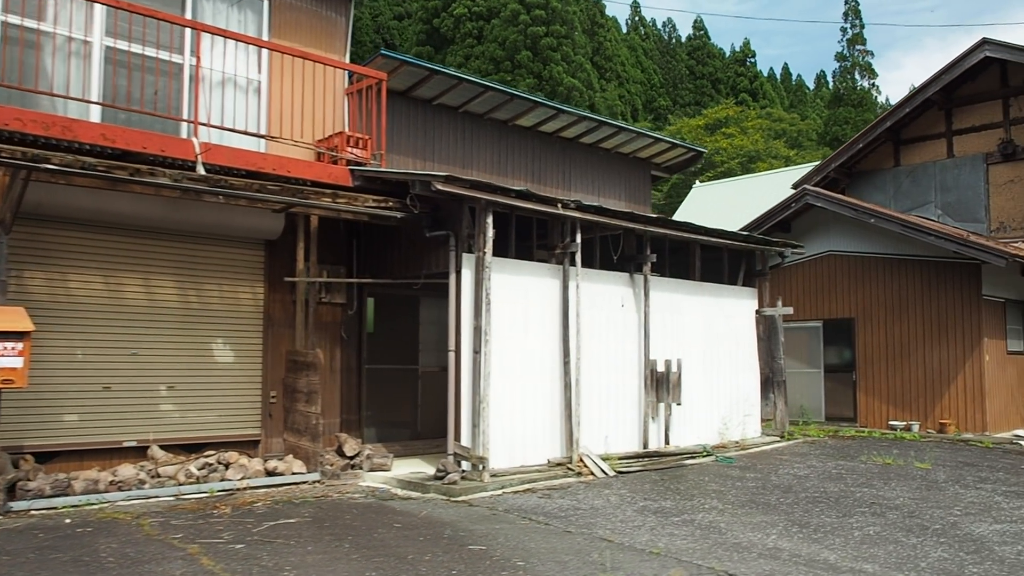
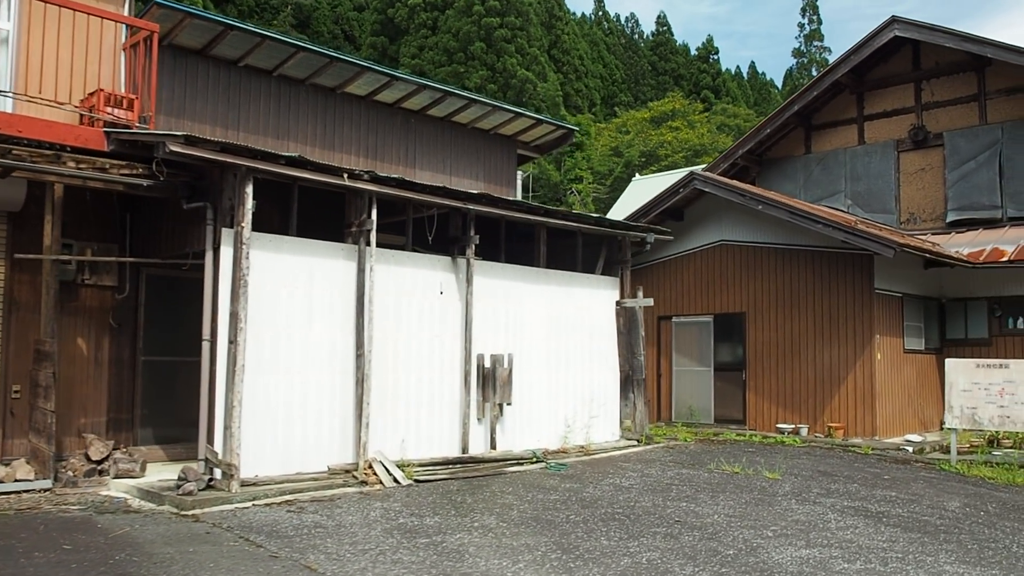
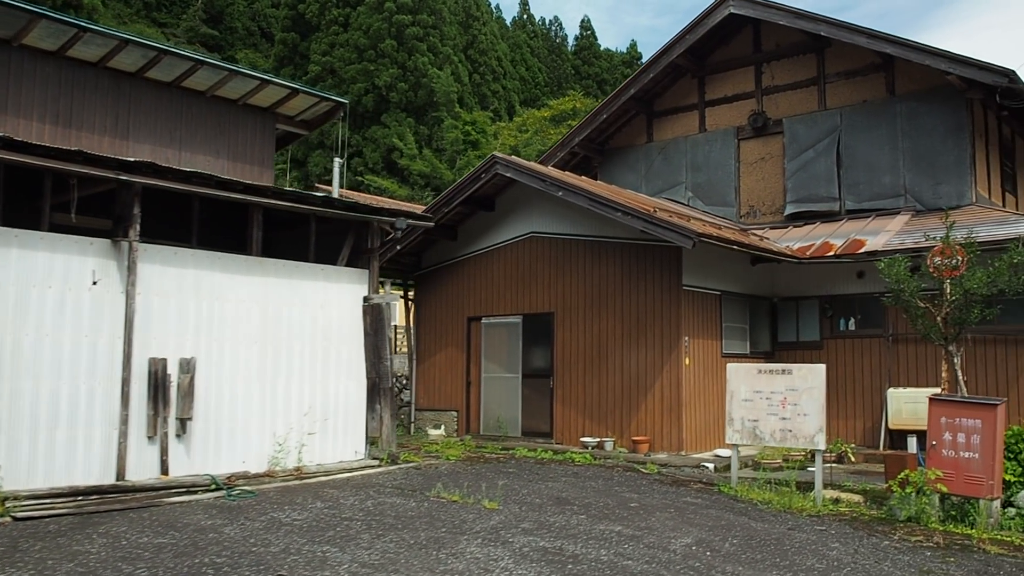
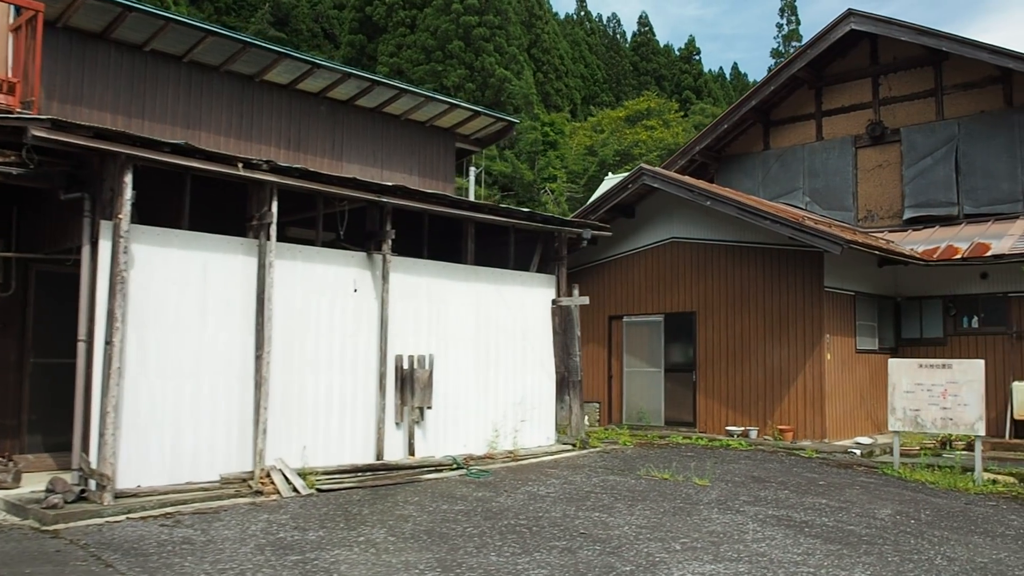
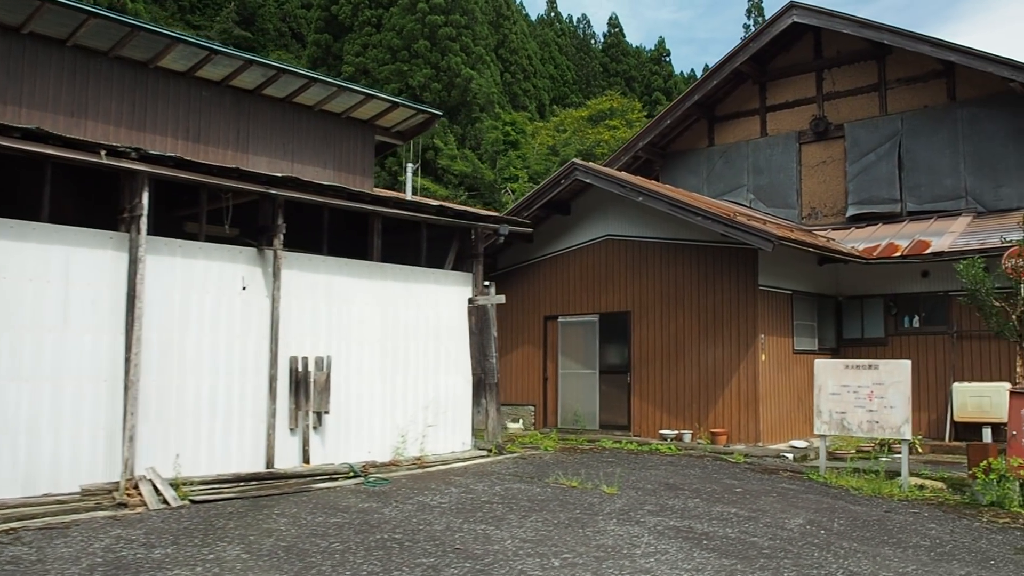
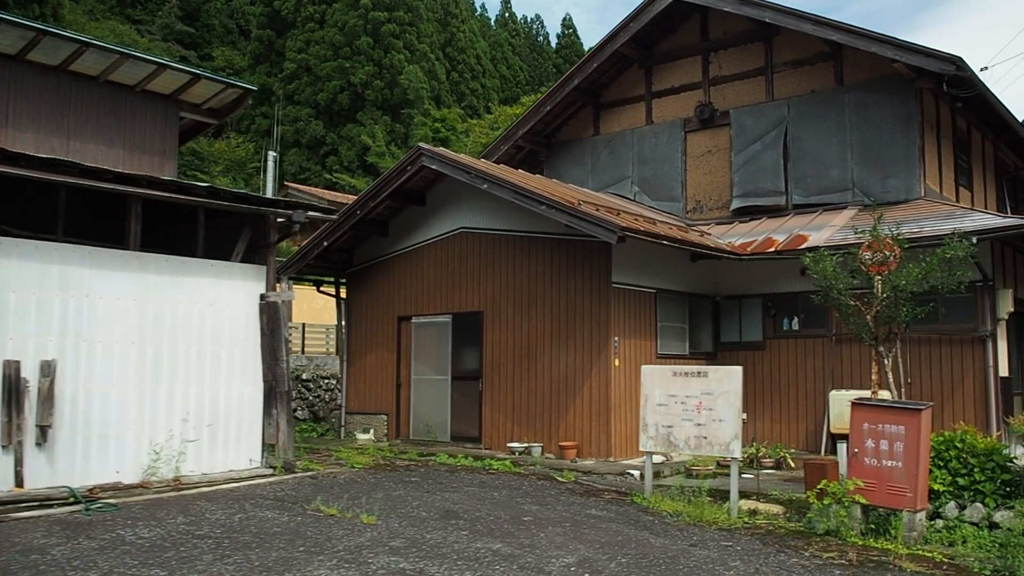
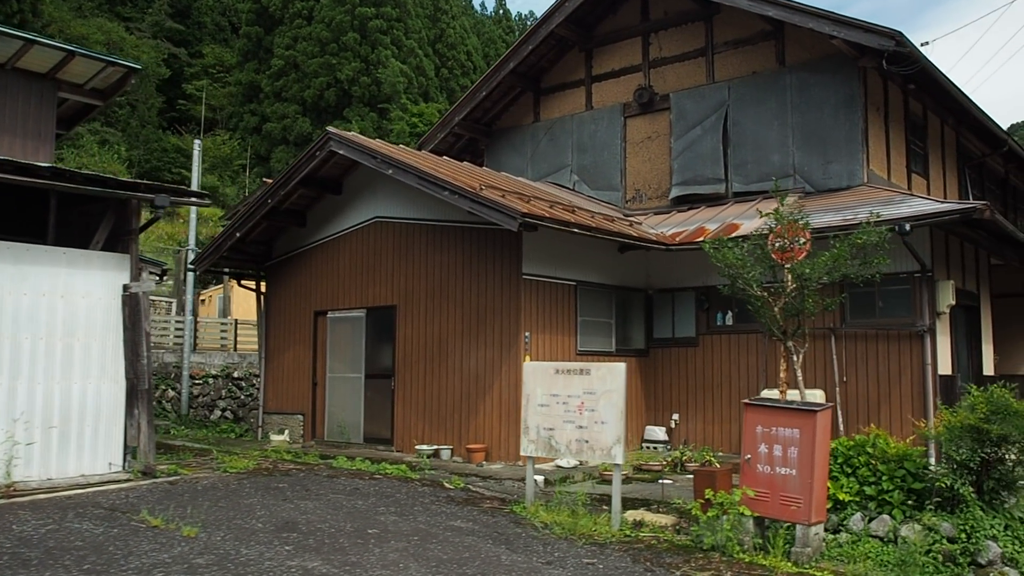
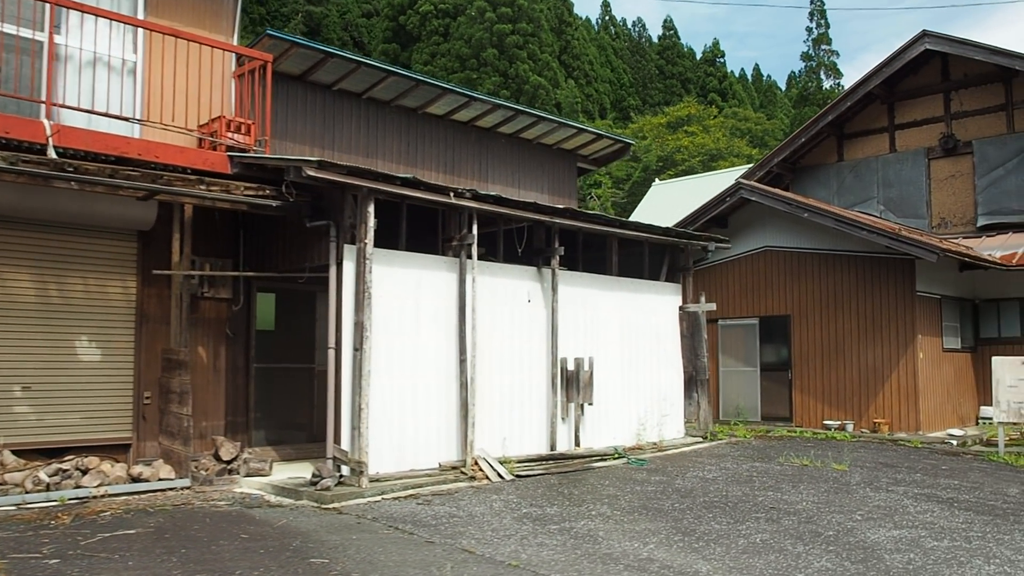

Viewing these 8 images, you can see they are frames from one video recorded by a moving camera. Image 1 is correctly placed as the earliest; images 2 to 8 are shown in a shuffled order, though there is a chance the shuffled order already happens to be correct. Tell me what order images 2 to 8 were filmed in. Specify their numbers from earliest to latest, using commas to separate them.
8, 2, 4, 5, 3, 6, 7
